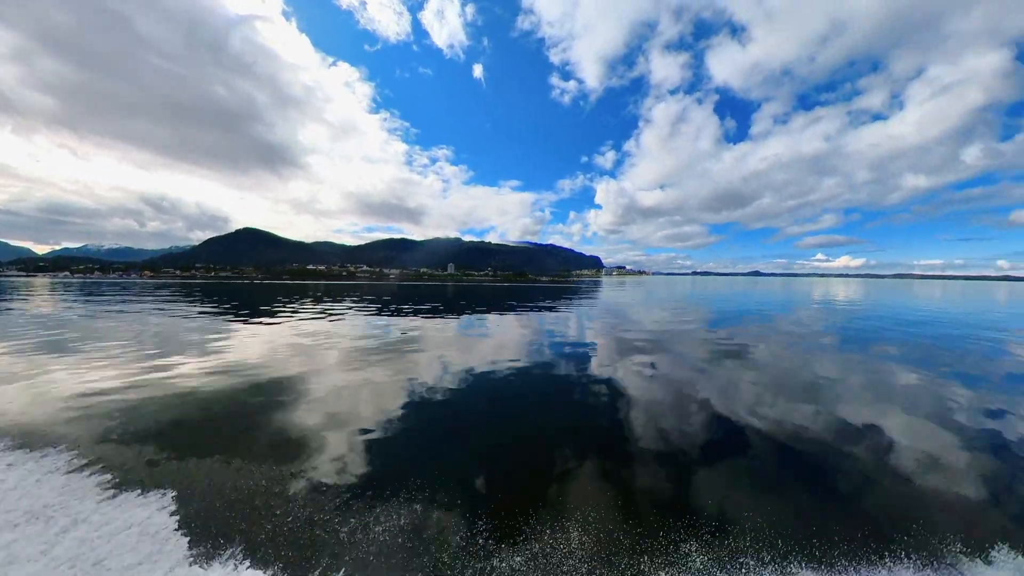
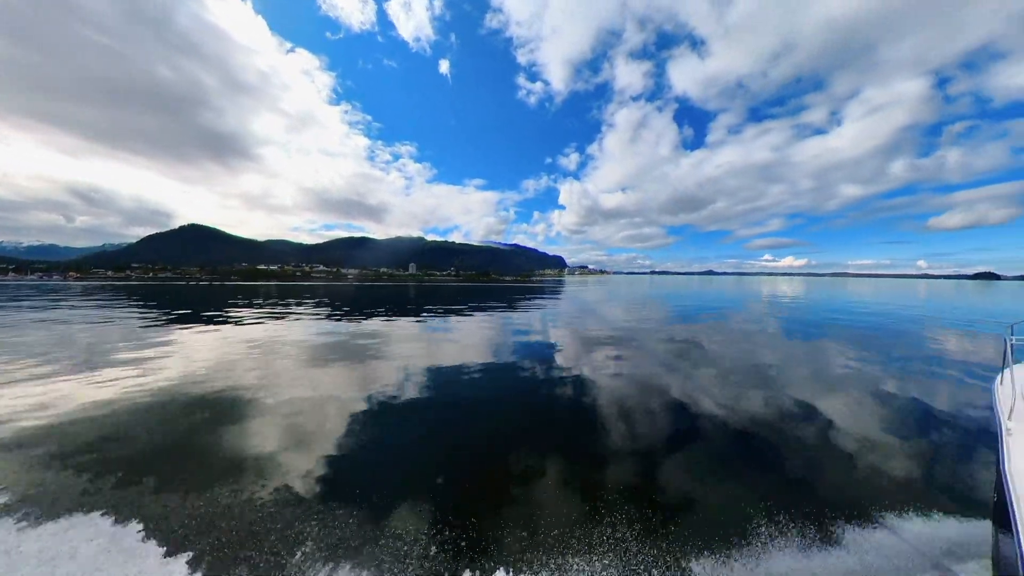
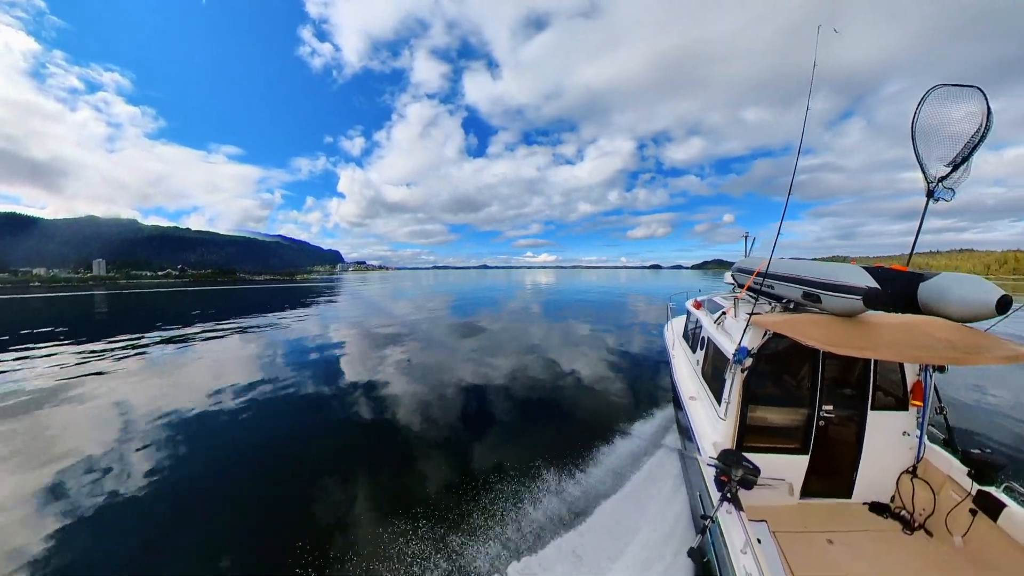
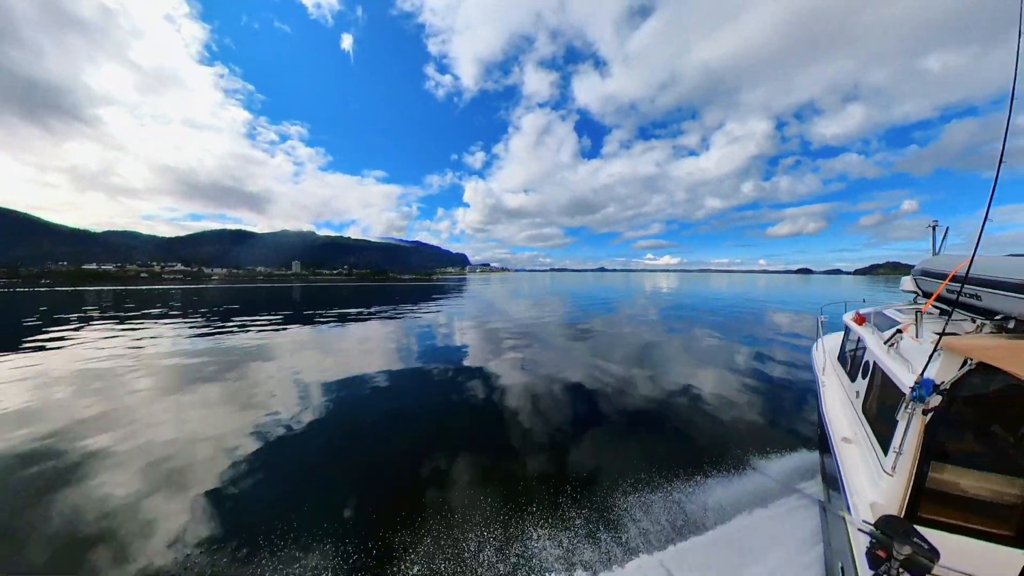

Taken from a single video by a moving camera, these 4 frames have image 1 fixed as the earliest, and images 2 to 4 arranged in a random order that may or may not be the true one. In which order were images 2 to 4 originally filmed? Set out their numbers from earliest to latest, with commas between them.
2, 4, 3
